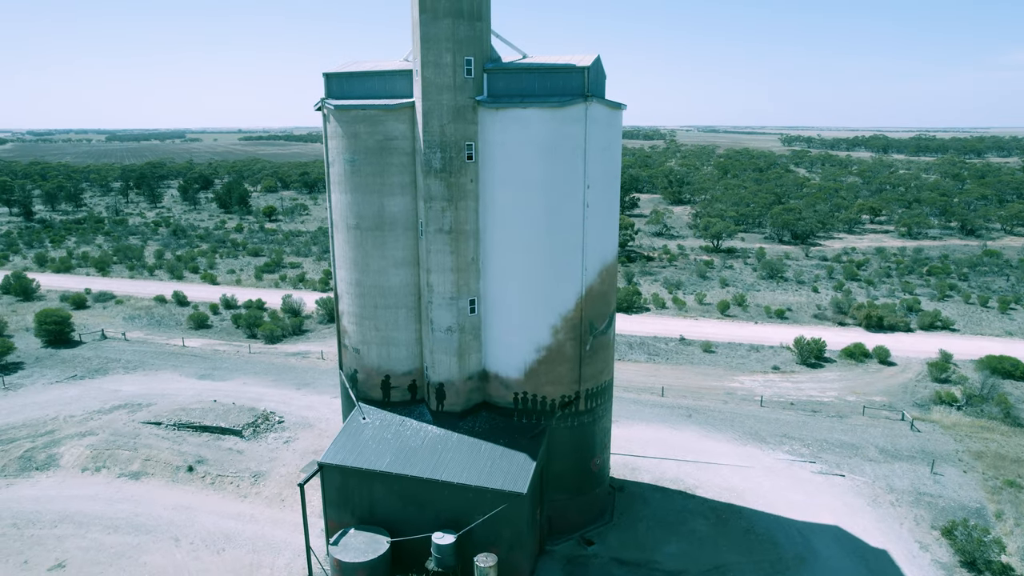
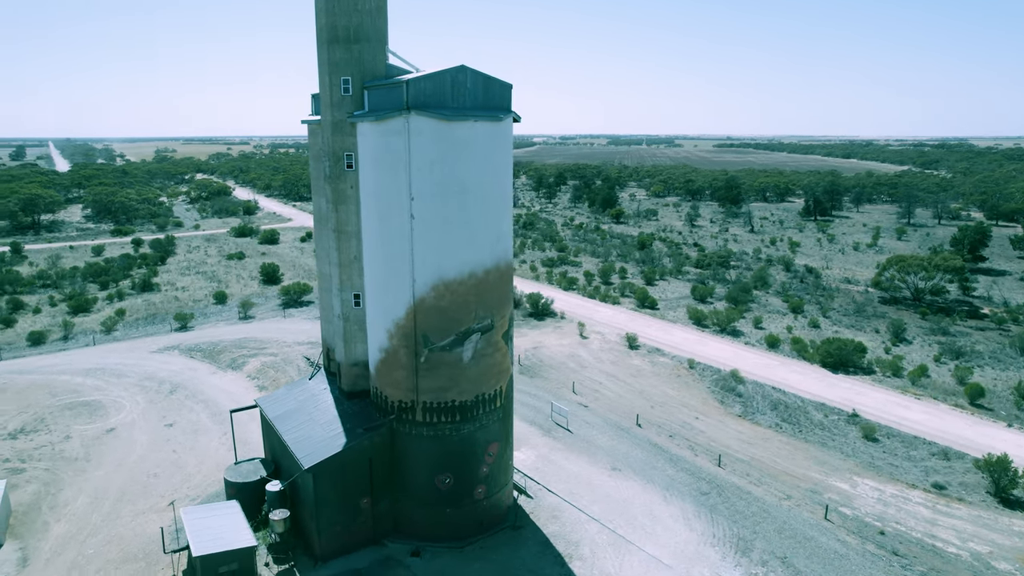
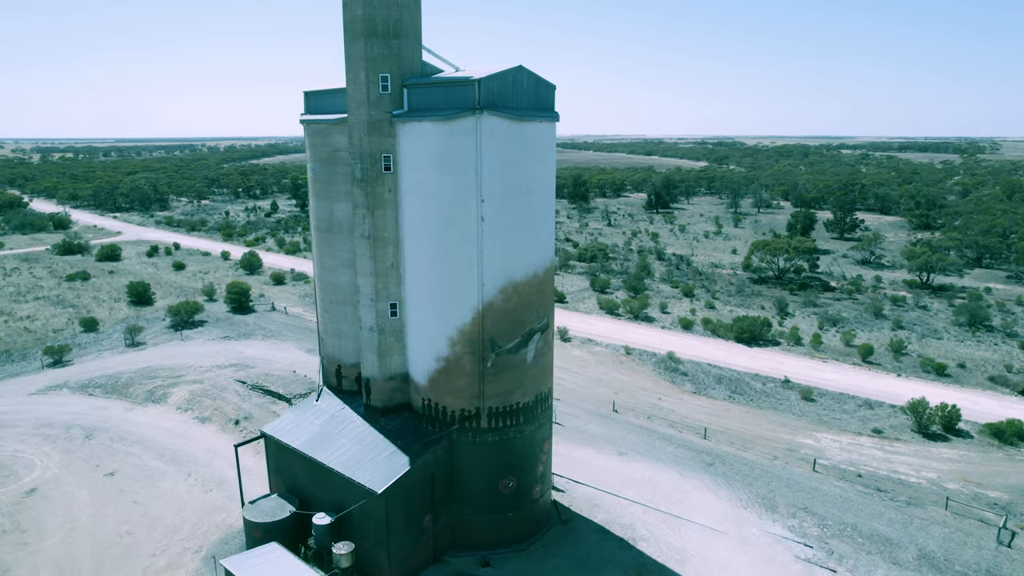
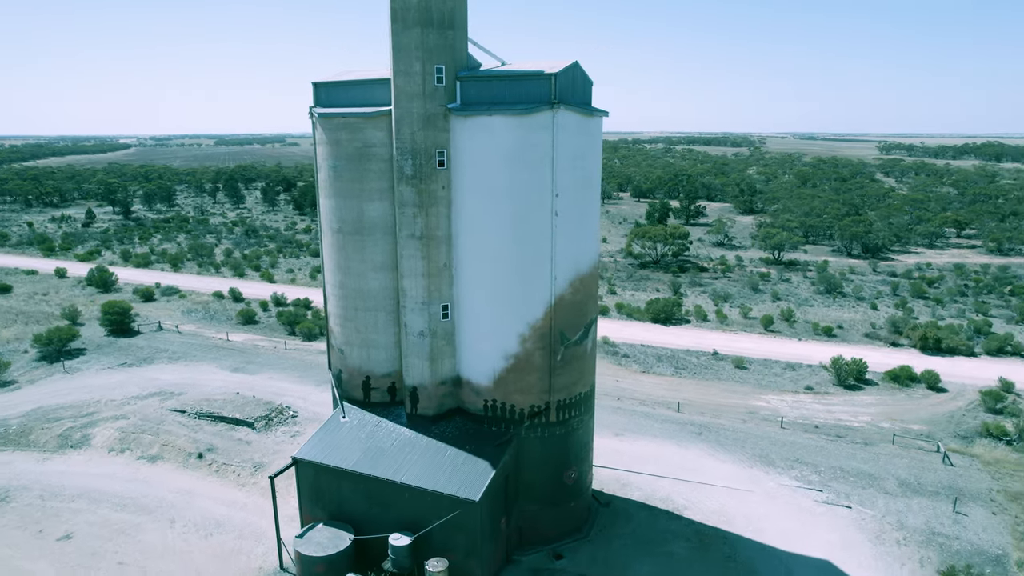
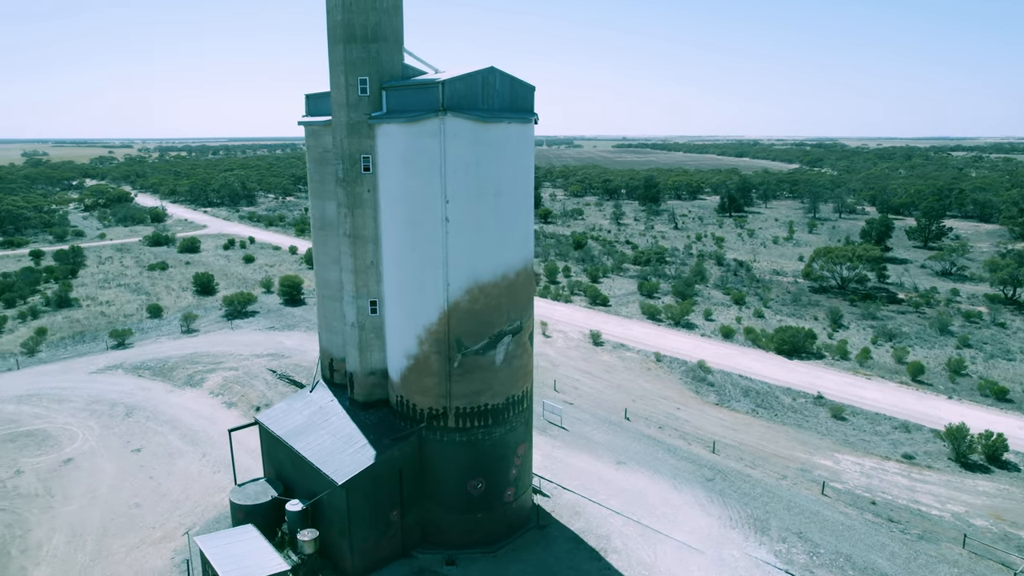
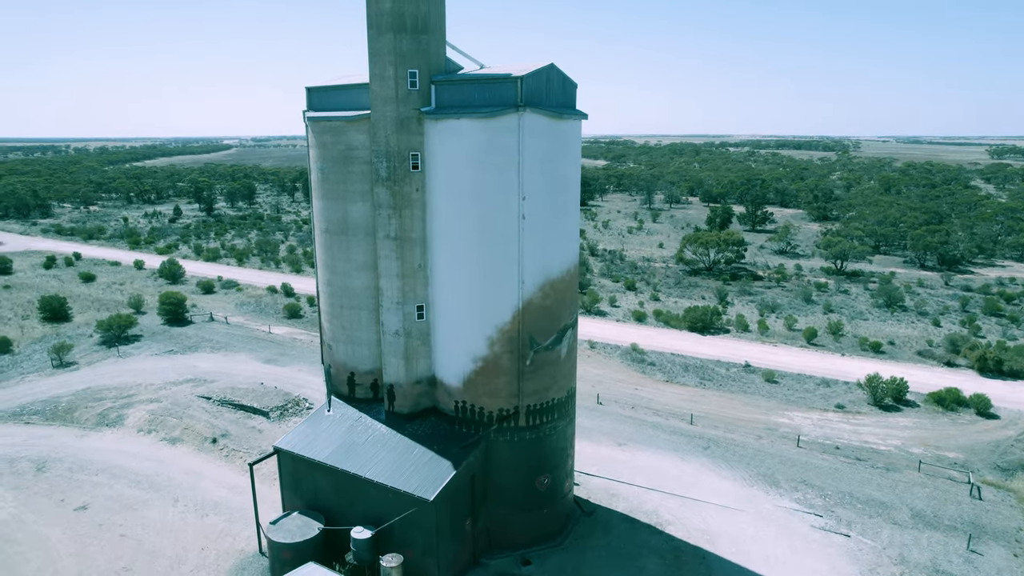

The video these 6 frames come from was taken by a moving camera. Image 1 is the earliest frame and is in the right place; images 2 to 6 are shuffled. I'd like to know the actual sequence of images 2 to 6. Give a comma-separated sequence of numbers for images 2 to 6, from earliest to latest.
4, 6, 3, 5, 2
